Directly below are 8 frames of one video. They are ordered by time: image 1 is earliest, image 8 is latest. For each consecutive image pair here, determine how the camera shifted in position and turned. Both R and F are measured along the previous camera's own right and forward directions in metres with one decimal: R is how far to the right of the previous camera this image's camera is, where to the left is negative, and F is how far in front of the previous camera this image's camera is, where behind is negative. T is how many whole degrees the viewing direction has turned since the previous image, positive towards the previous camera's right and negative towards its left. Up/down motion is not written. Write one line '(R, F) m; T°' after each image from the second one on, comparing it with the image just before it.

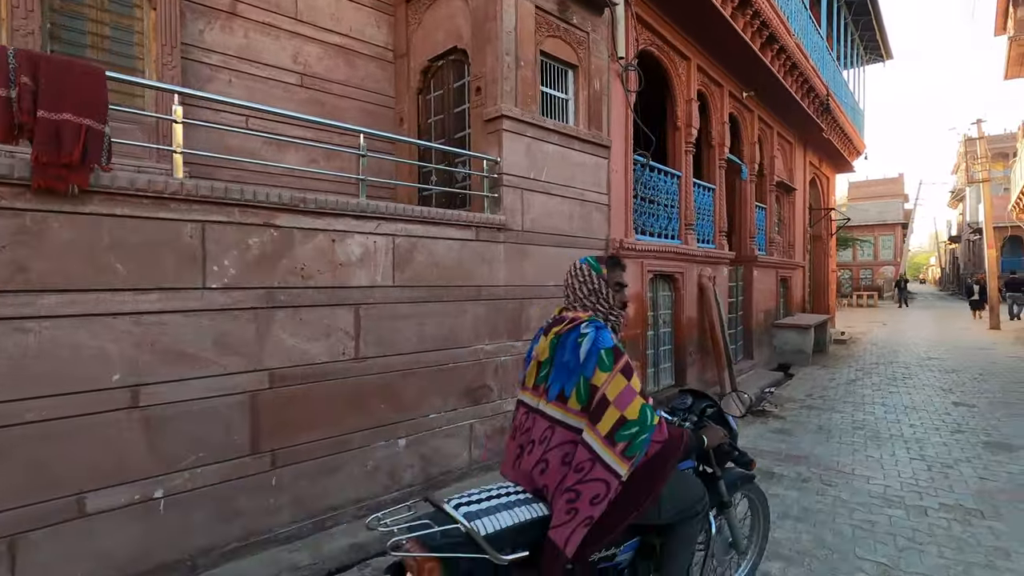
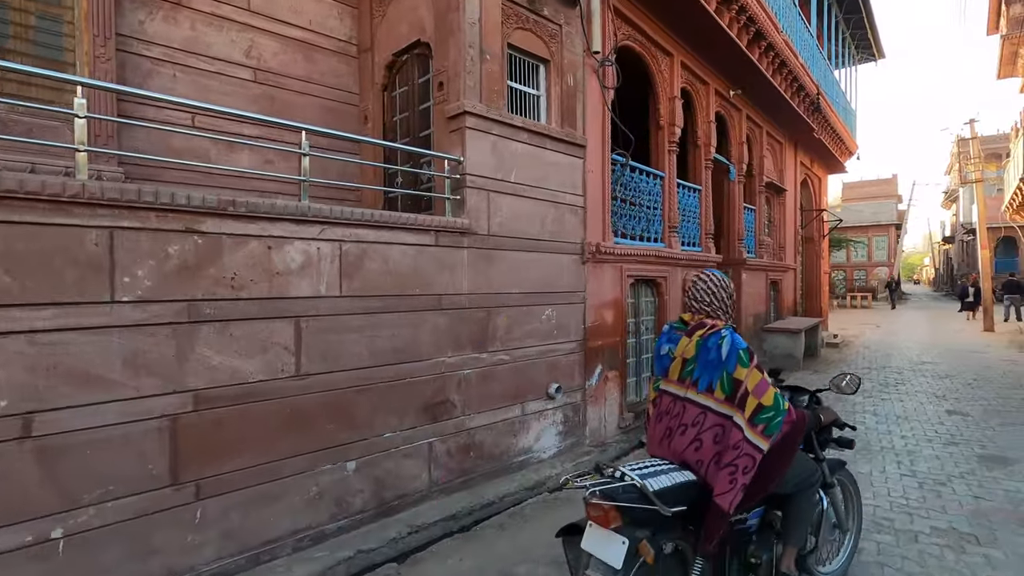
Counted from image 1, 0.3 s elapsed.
(+0.3, +0.3) m; 0°
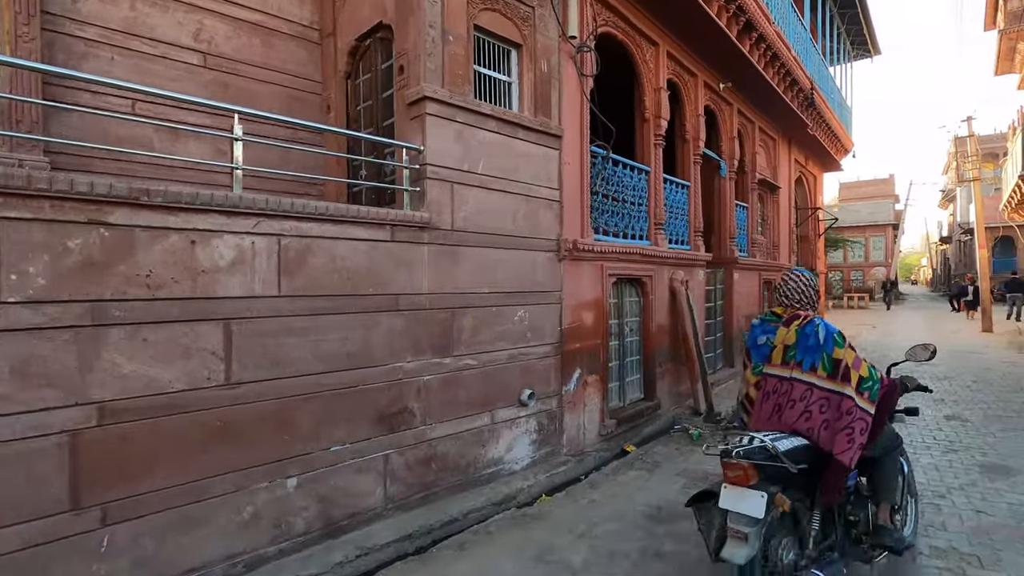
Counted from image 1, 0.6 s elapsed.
(+0.3, +0.3) m; 0°
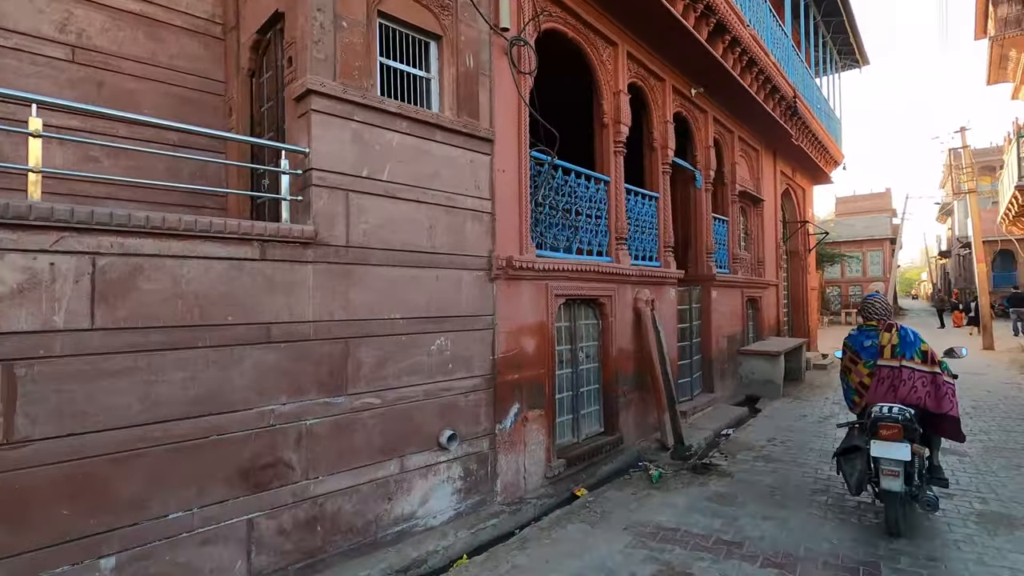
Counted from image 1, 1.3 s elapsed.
(+0.7, +0.6) m; 0°
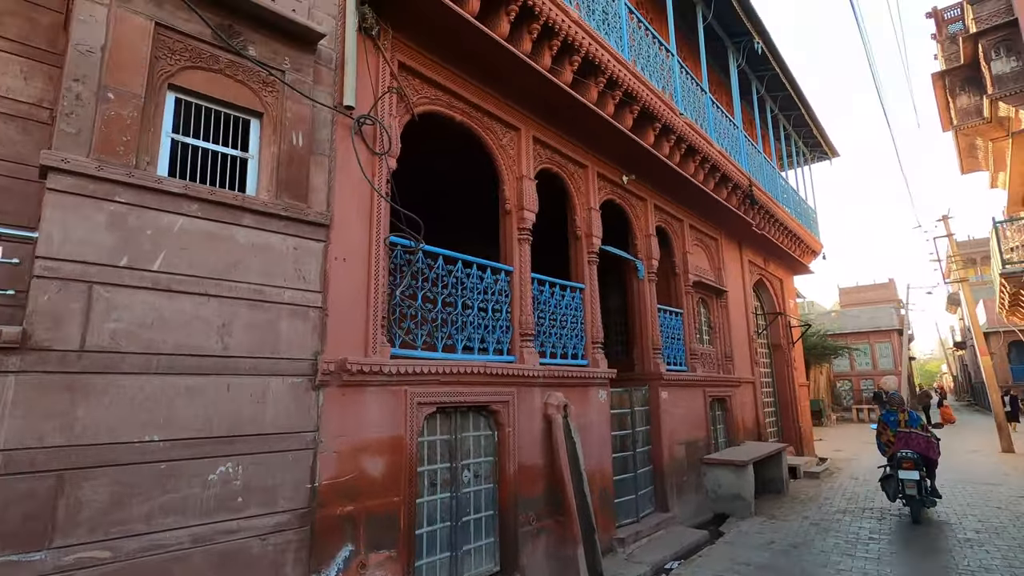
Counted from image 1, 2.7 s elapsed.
(+1.3, +0.8) m; -1°
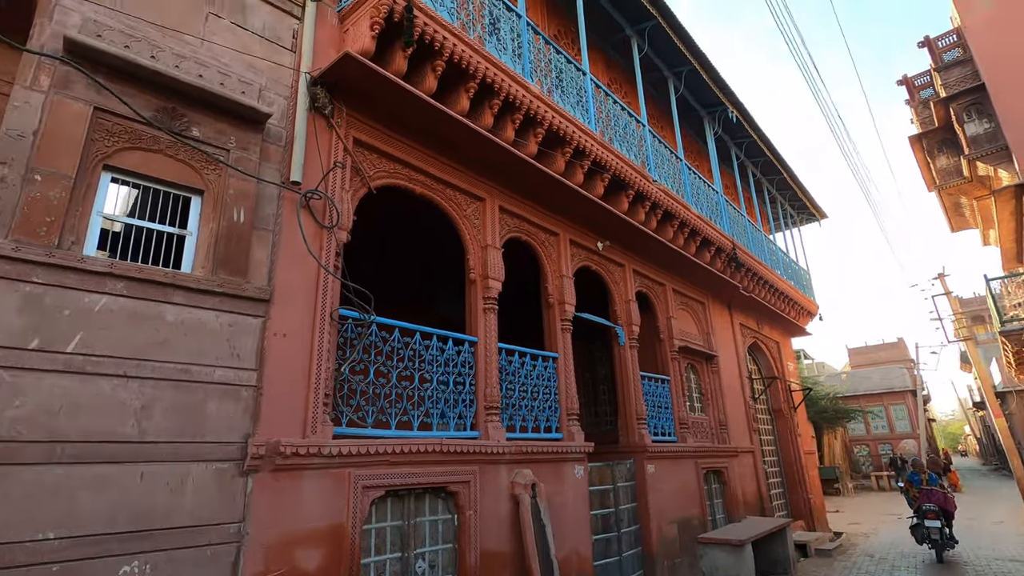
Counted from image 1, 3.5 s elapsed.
(+0.5, +0.1) m; -1°
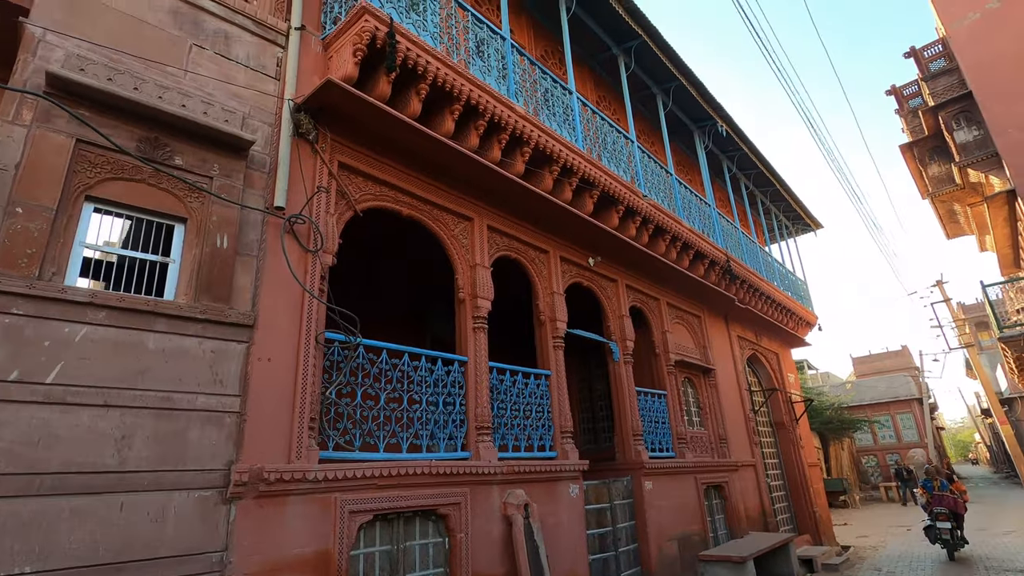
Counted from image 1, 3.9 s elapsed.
(+0.1, 0.0) m; 0°
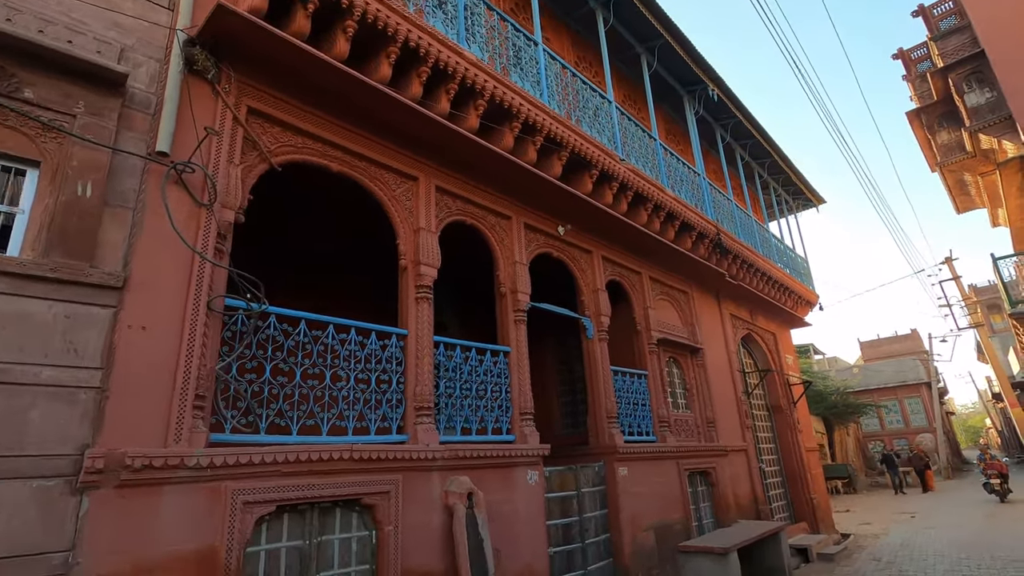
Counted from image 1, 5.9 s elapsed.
(+0.6, +0.6) m; -1°
